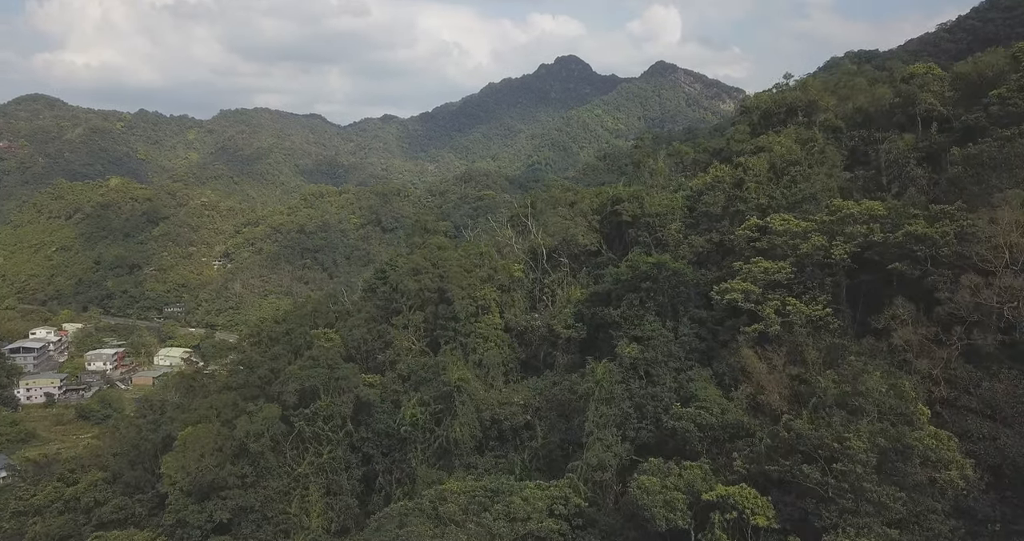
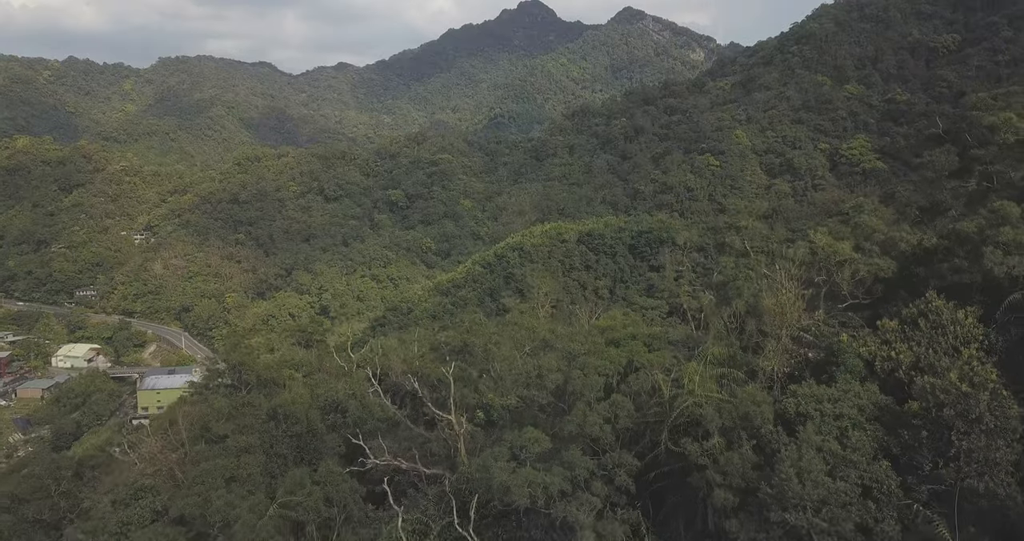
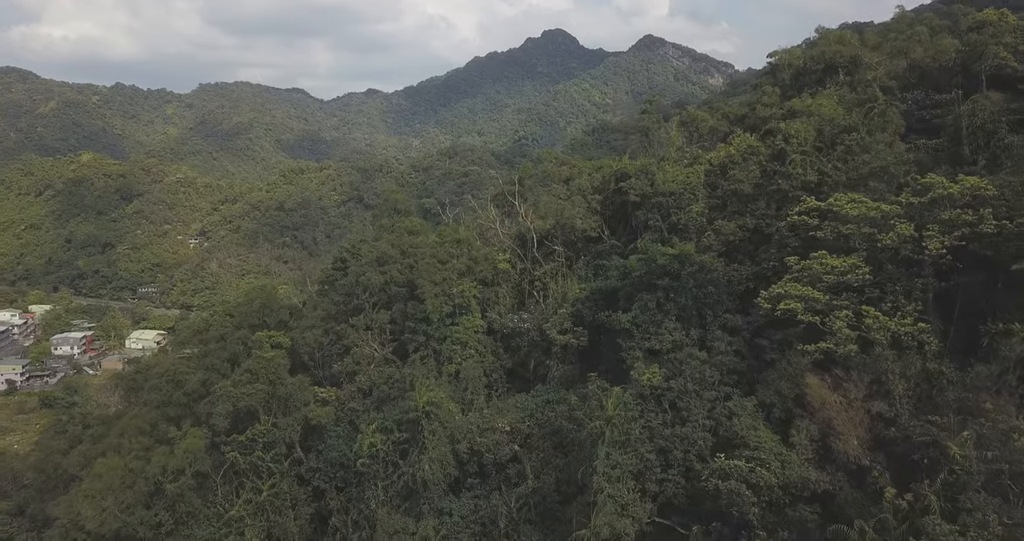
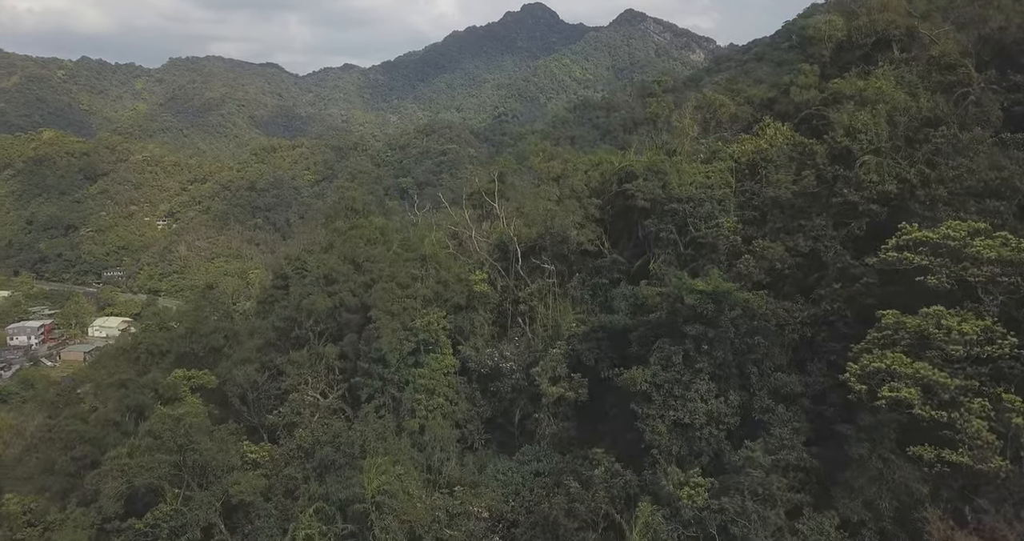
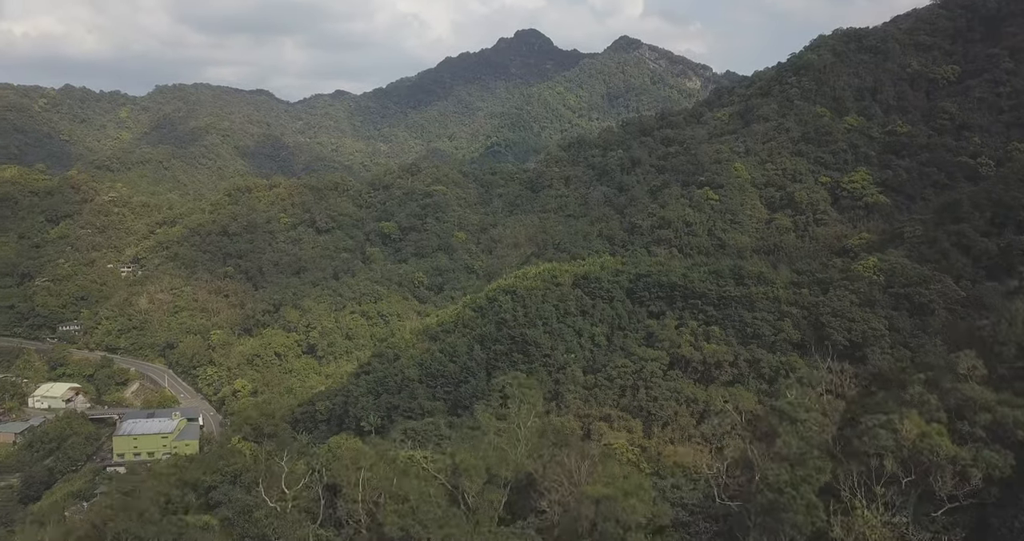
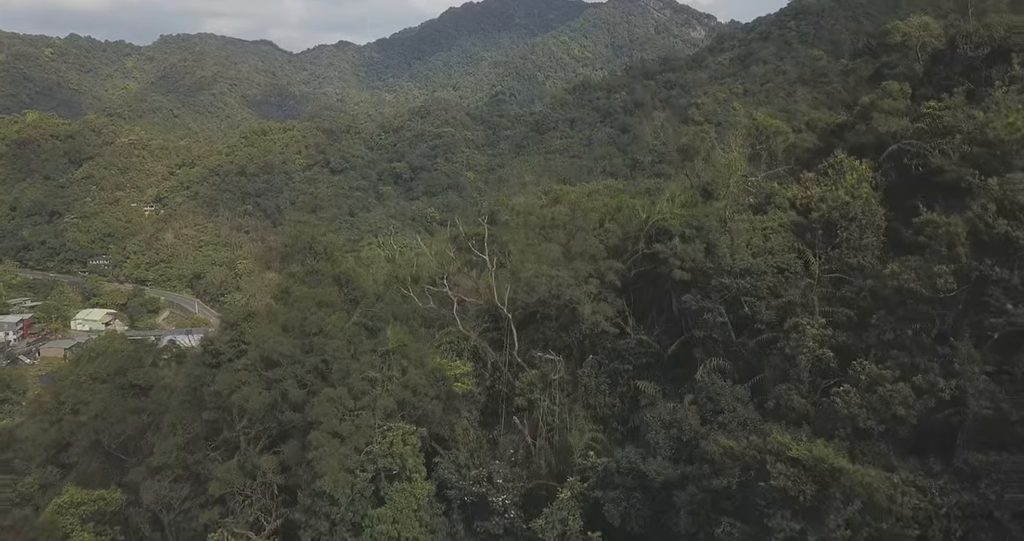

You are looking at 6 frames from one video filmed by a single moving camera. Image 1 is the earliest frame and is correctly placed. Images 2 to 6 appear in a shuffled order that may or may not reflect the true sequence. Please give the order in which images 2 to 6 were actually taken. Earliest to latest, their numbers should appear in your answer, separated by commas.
3, 4, 6, 2, 5
